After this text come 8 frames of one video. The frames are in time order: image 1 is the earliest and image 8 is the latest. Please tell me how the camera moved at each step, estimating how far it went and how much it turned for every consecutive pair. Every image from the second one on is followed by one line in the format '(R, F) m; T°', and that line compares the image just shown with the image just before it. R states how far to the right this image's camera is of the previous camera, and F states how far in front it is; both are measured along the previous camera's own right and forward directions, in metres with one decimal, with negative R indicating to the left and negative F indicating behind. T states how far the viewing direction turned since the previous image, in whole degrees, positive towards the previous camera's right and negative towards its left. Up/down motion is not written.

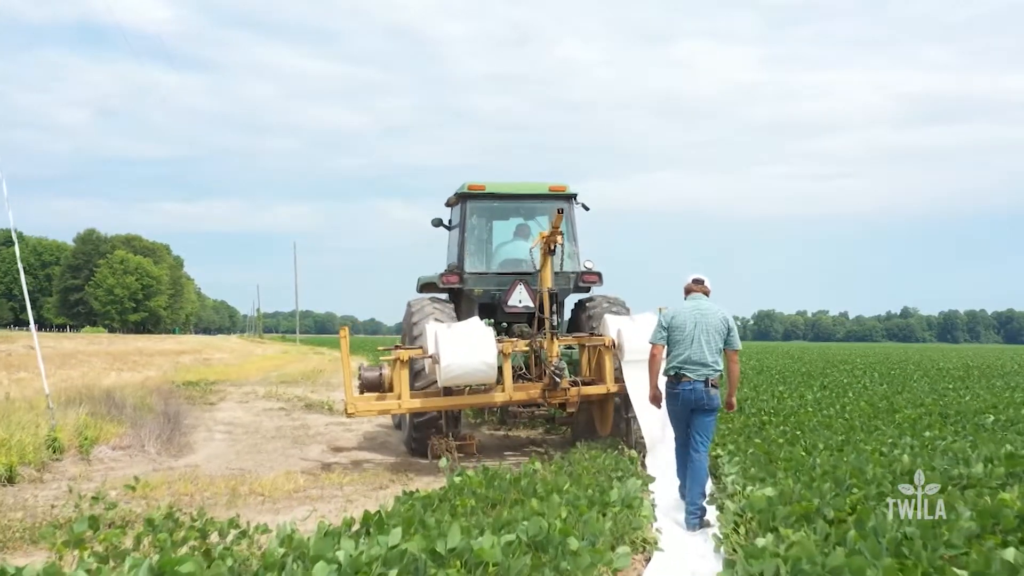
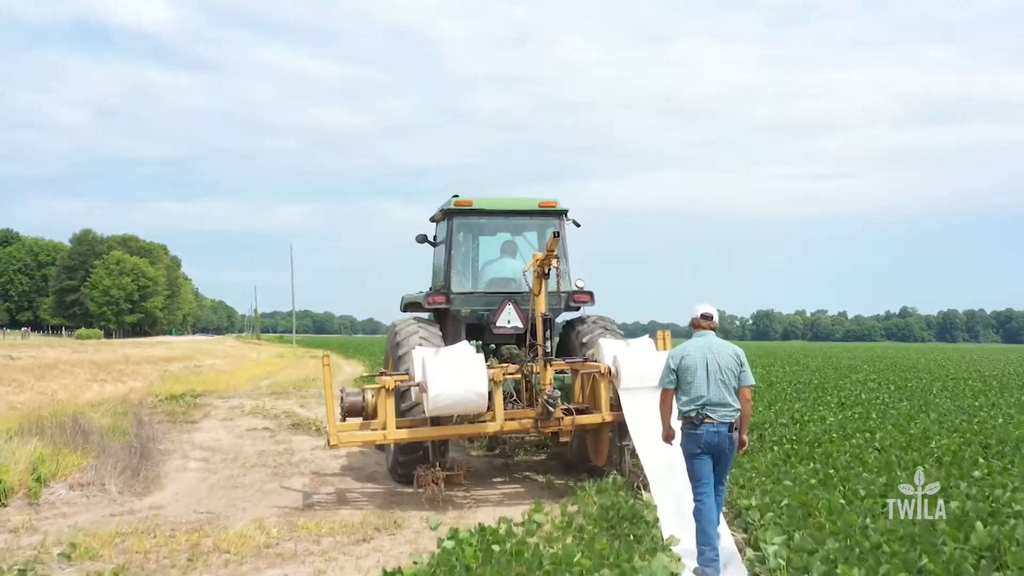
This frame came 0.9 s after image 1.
(0.0, +0.7) m; 0°
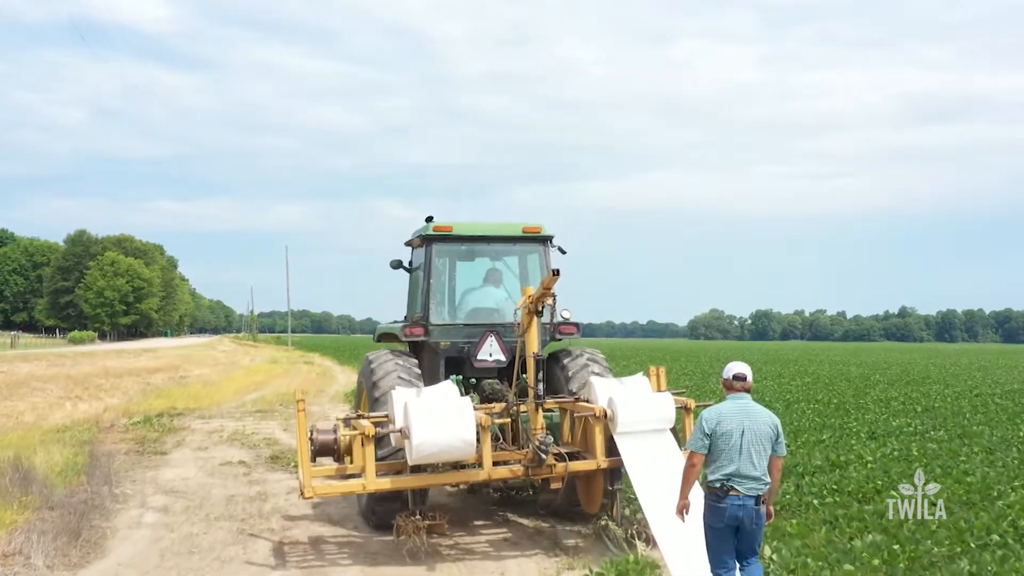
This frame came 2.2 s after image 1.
(0.0, +1.1) m; 0°
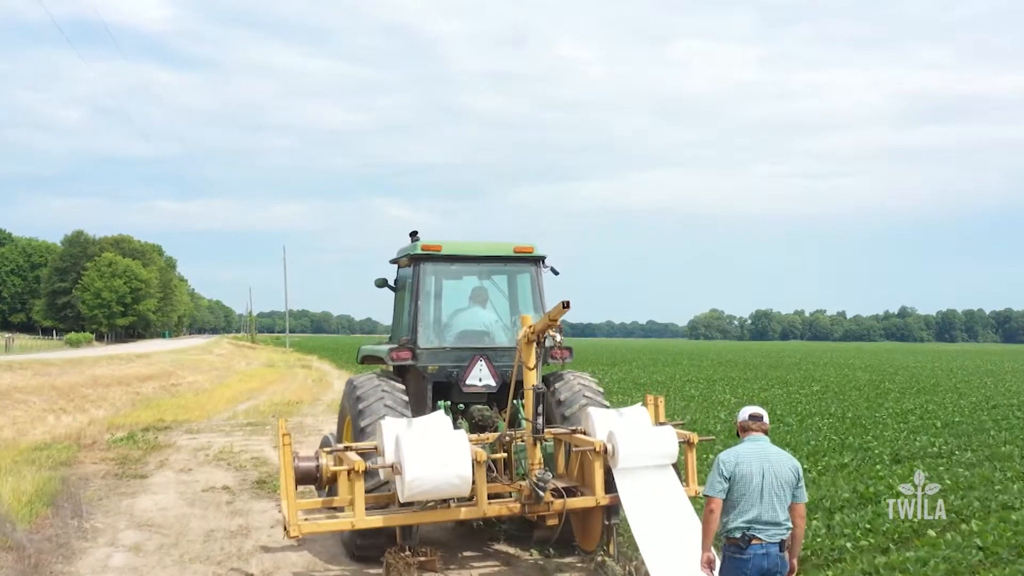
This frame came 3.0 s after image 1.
(0.0, +0.6) m; 0°
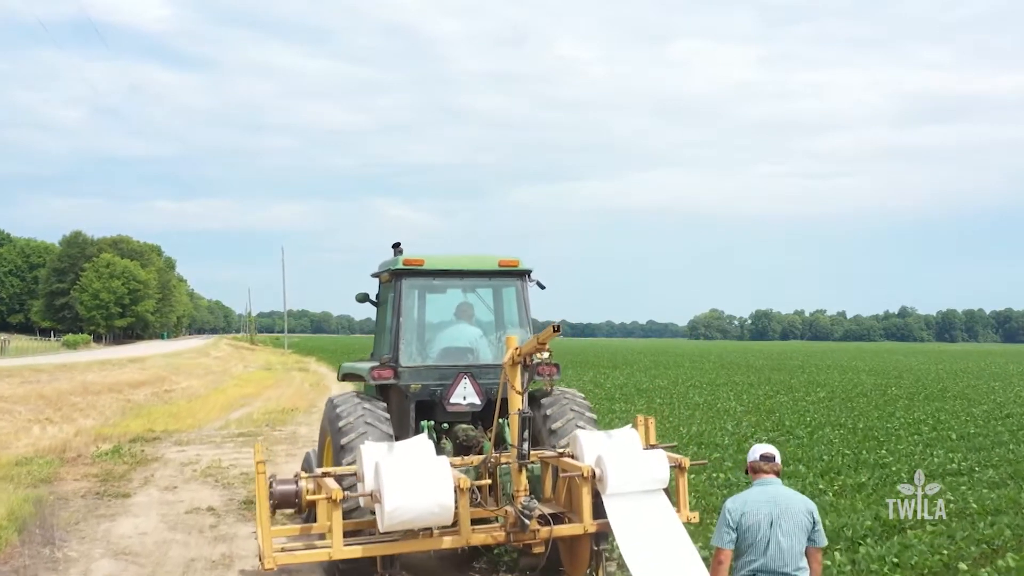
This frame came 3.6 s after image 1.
(0.0, +0.5) m; 0°
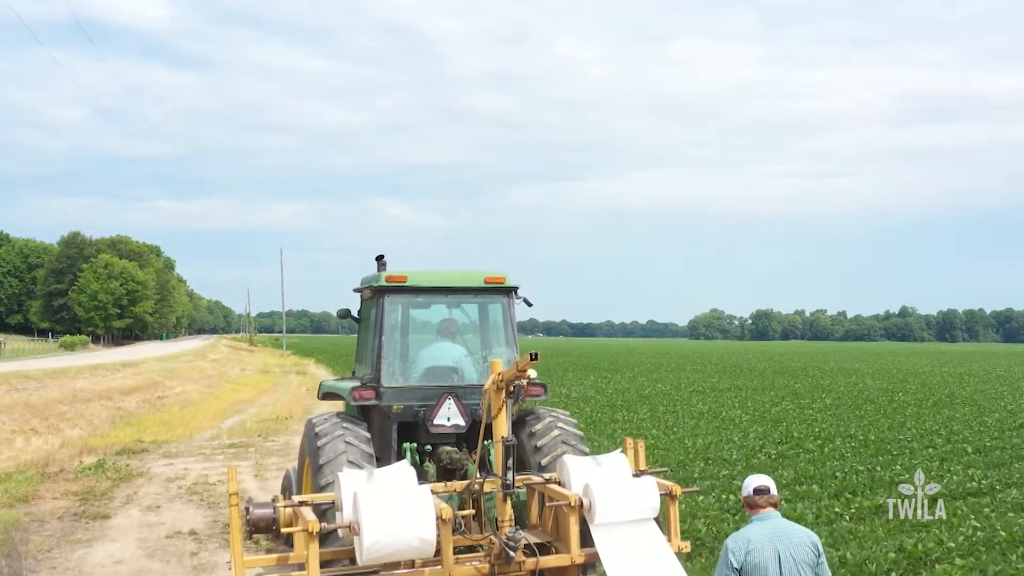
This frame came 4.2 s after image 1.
(0.0, +0.5) m; 0°
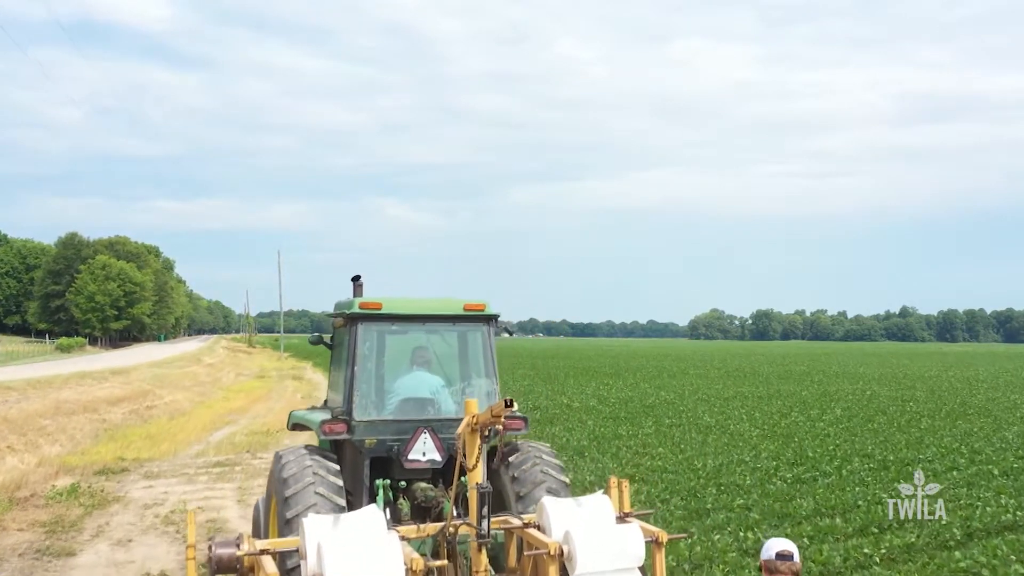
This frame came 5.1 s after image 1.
(0.0, +0.7) m; 0°
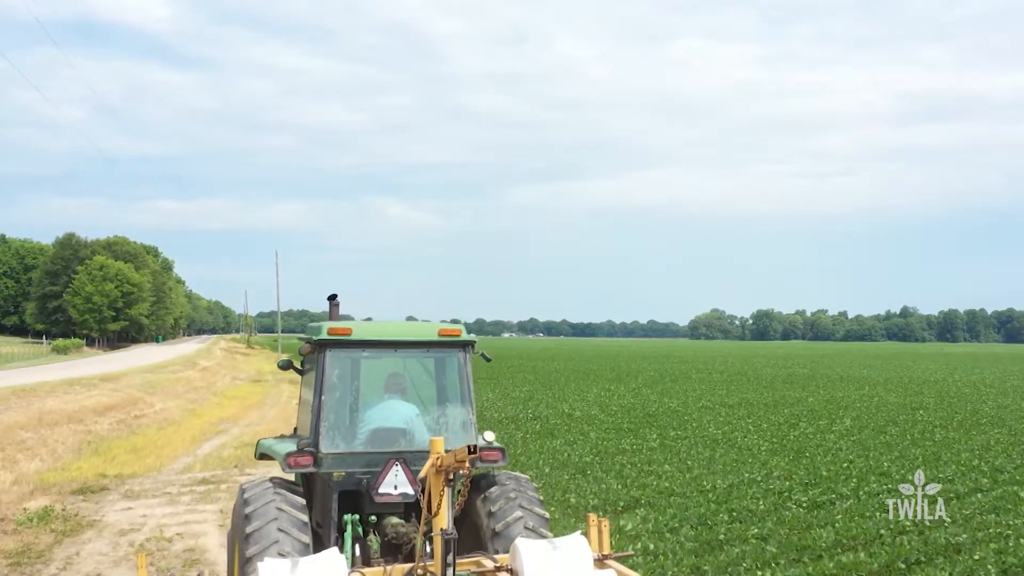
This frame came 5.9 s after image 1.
(0.0, +0.7) m; 0°
